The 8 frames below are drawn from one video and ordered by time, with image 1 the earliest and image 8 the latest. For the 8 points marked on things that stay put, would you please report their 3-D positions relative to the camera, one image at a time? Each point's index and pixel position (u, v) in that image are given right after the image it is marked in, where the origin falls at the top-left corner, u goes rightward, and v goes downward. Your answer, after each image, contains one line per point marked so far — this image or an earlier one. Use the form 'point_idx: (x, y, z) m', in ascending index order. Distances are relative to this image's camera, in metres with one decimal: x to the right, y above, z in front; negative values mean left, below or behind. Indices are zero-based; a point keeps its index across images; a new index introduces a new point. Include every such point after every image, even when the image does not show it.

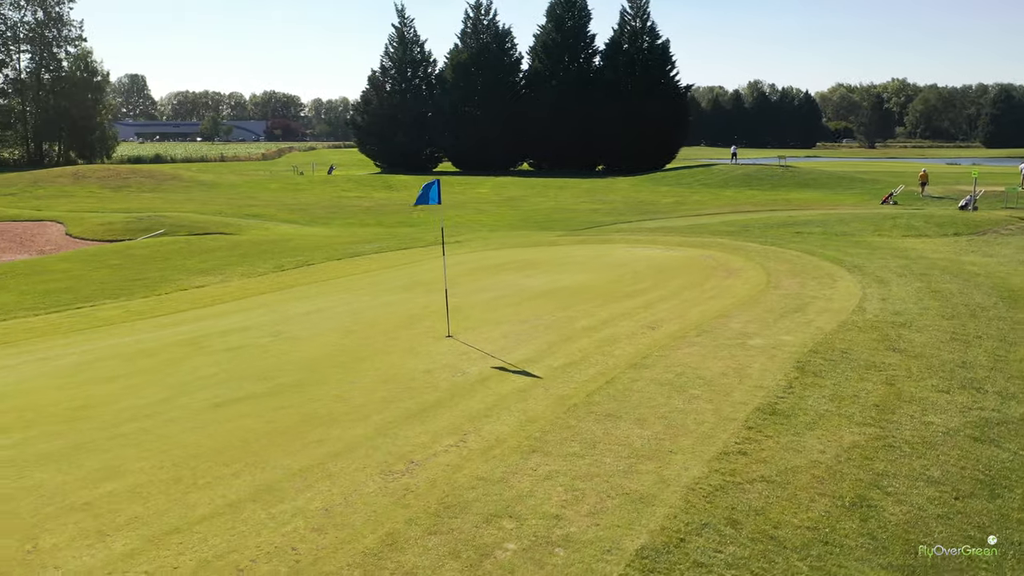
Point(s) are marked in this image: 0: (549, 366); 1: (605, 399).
0: (+0.4, -1.0, +10.2) m
1: (+1.0, -1.2, +8.9) m
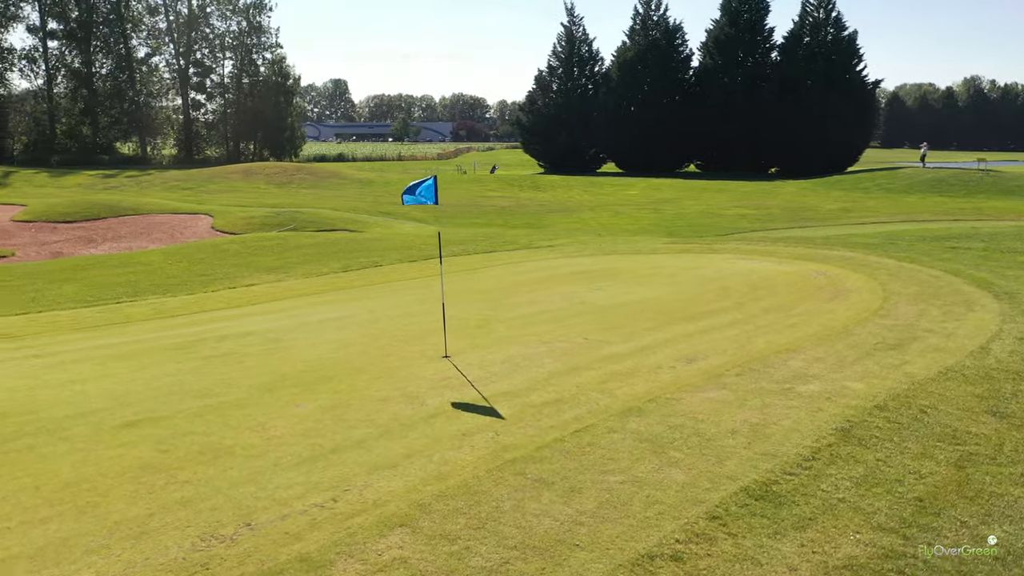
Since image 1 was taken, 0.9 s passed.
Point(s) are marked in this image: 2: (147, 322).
0: (0.0, -1.2, +8.4) m
1: (+0.3, -1.4, +7.0) m
2: (-5.8, -0.5, +12.7) m
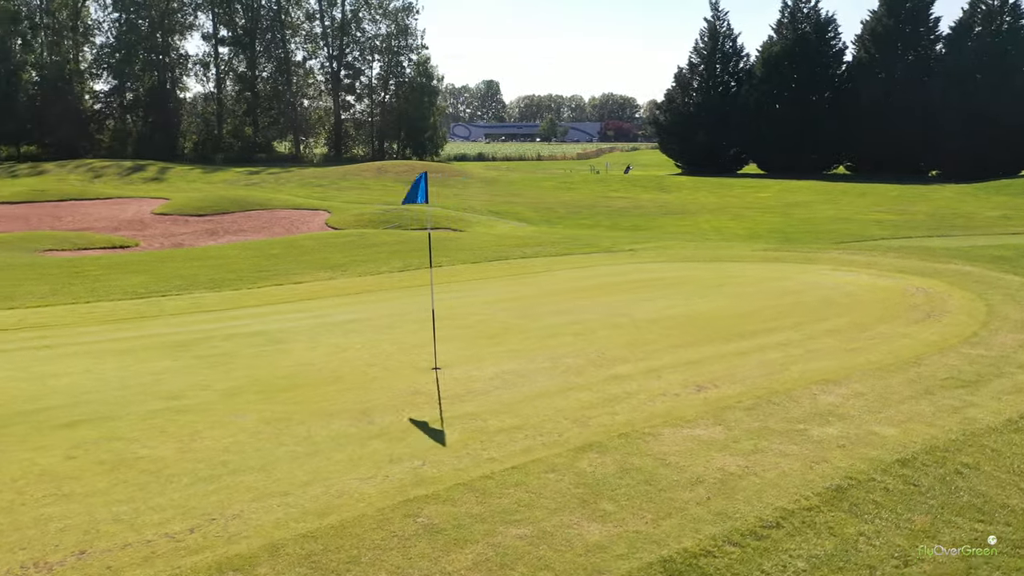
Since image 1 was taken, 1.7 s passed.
0: (-0.4, -1.3, +7.5) m
1: (-0.4, -1.5, +6.0) m
2: (-5.3, -0.4, +12.7) m
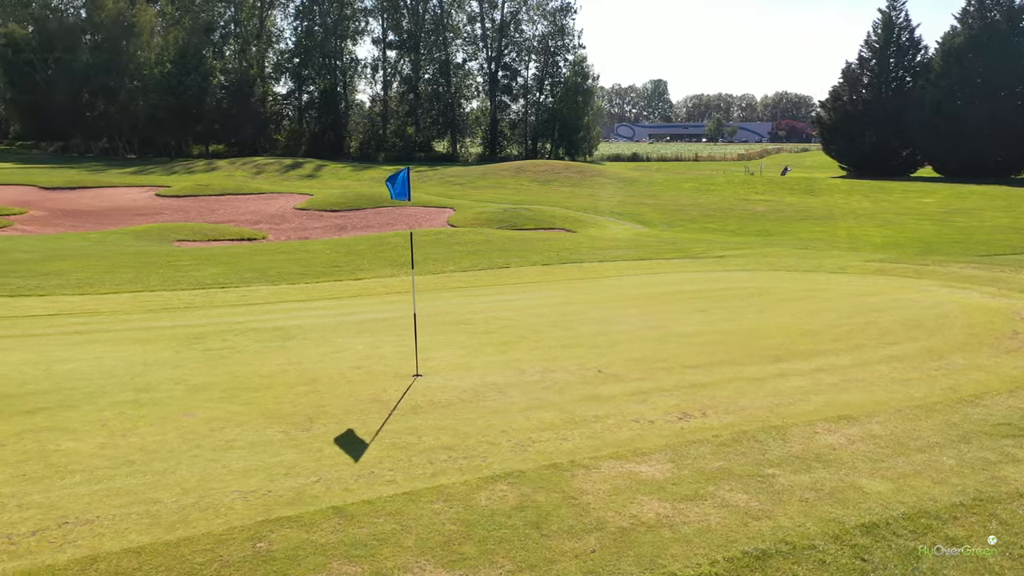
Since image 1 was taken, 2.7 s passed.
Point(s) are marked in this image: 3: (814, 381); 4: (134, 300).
0: (-1.0, -1.4, +6.9) m
1: (-1.3, -1.6, +5.5) m
2: (-4.7, -0.3, +13.0) m
3: (+3.3, -1.0, +8.9) m
4: (-6.3, -0.2, +13.6) m
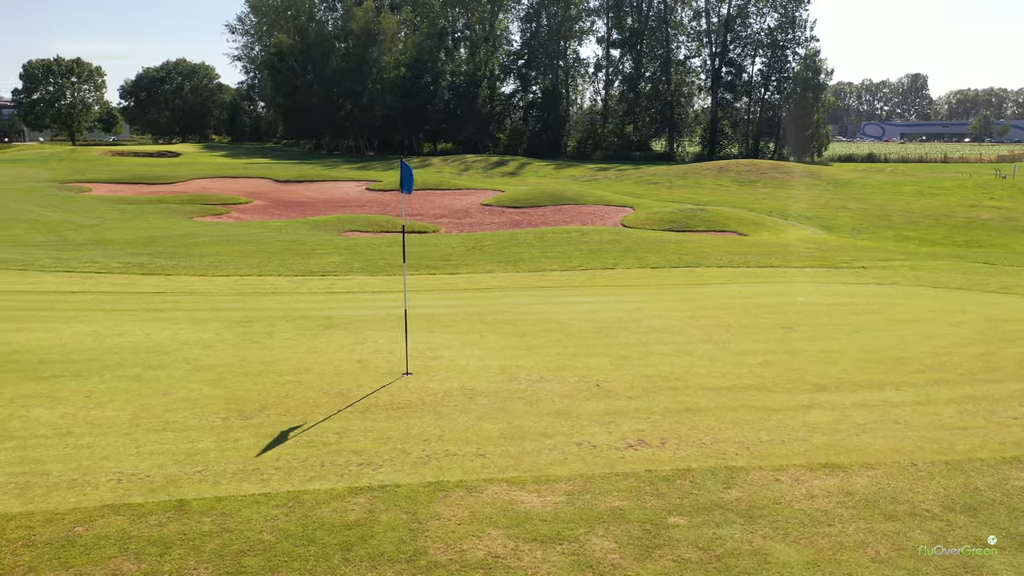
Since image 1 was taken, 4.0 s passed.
0: (-1.7, -1.3, +6.7) m
1: (-2.3, -1.5, +5.4) m
2: (-3.6, -0.1, +13.6) m
3: (+3.0, -1.2, +7.4) m
4: (-4.9, +0.1, +14.6) m
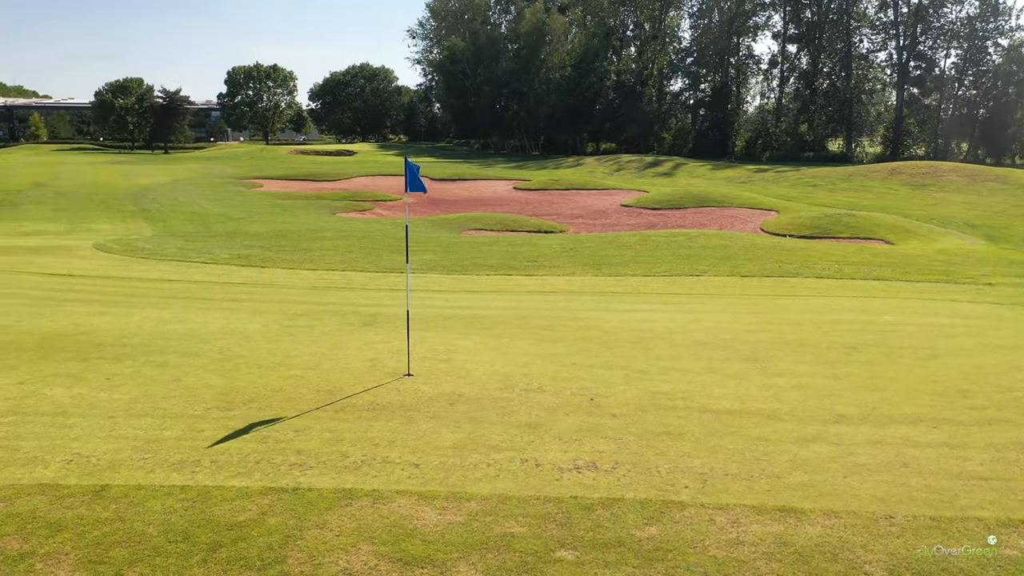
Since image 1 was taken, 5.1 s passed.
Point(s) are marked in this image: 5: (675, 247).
0: (-2.1, -1.3, +6.8) m
1: (-3.0, -1.4, +5.6) m
2: (-2.5, 0.0, +13.9) m
3: (+2.6, -1.3, +6.5) m
4: (-3.6, +0.2, +15.1) m
5: (+3.8, +1.0, +19.3) m
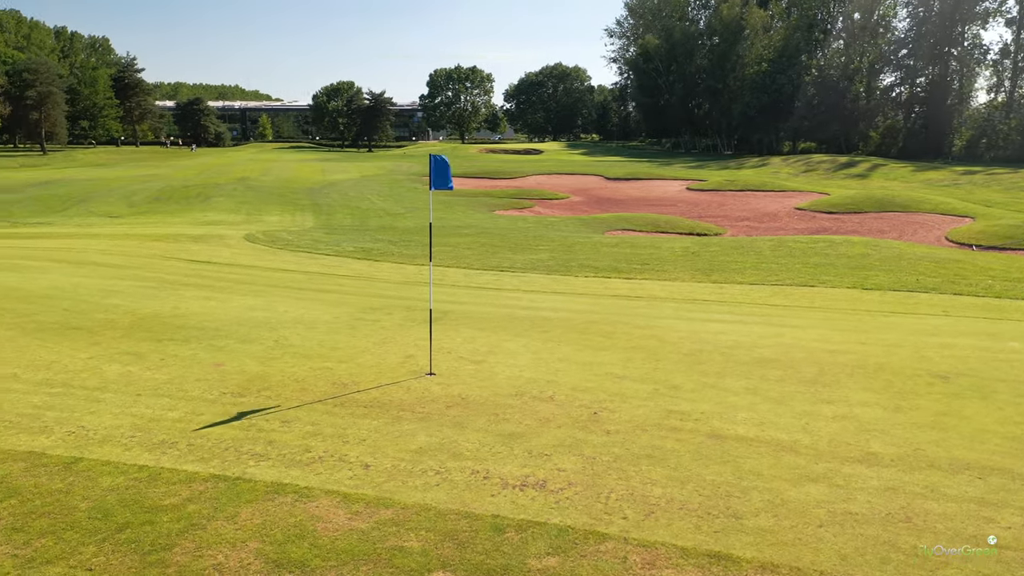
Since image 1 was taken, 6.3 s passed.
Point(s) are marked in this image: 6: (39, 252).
0: (-2.3, -1.2, +7.0) m
1: (-3.5, -1.3, +6.1) m
2: (-1.0, 0.0, +14.0) m
3: (+2.2, -1.5, +5.7) m
4: (-1.7, +0.3, +15.5) m
5: (+6.5, +0.7, +17.8) m
6: (-10.5, +0.8, +18.3) m
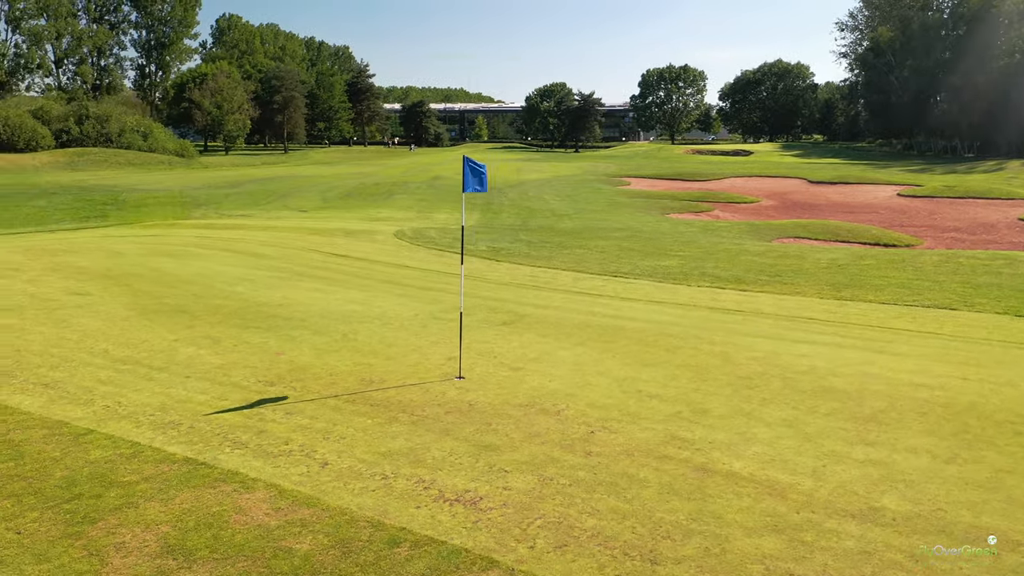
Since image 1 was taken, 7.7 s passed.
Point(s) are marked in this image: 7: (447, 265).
0: (-2.4, -1.2, +7.4) m
1: (-3.7, -1.2, +6.8) m
2: (+0.7, -0.1, +13.8) m
3: (+1.6, -1.6, +4.9) m
4: (+0.4, +0.2, +15.4) m
5: (+8.9, +0.3, +15.6) m
6: (-7.4, +1.2, +20.4) m
7: (-1.3, +0.5, +16.8) m
